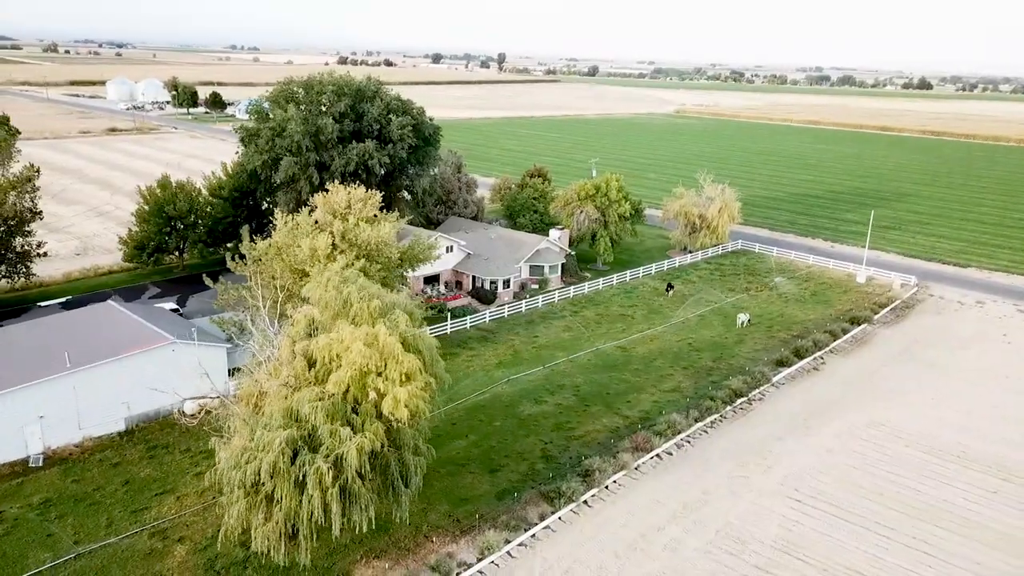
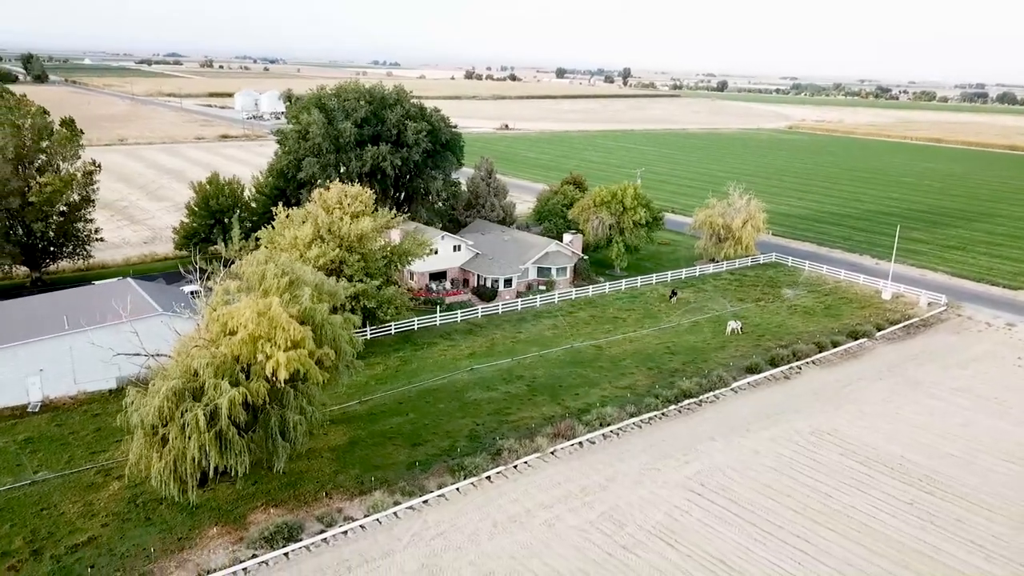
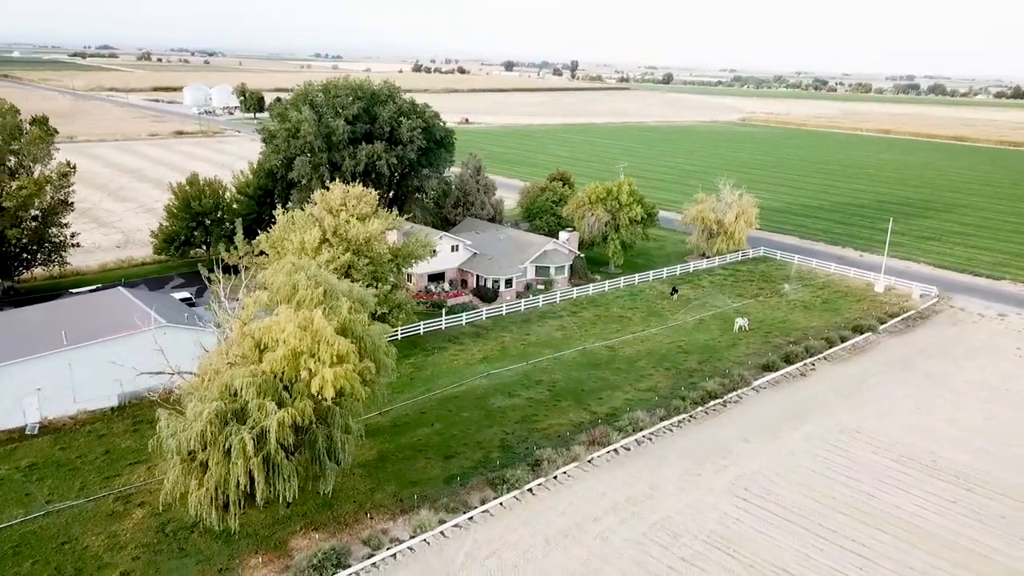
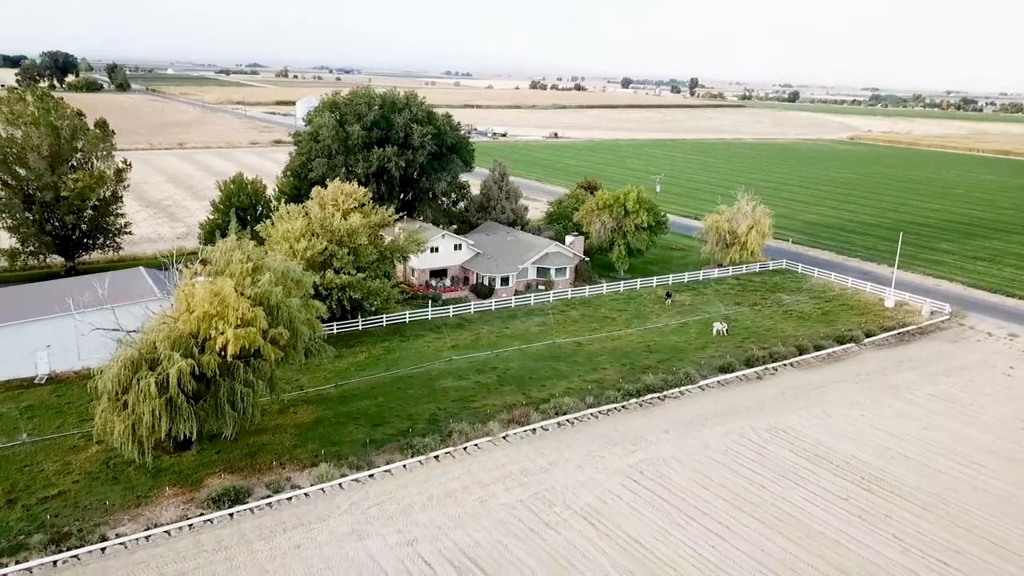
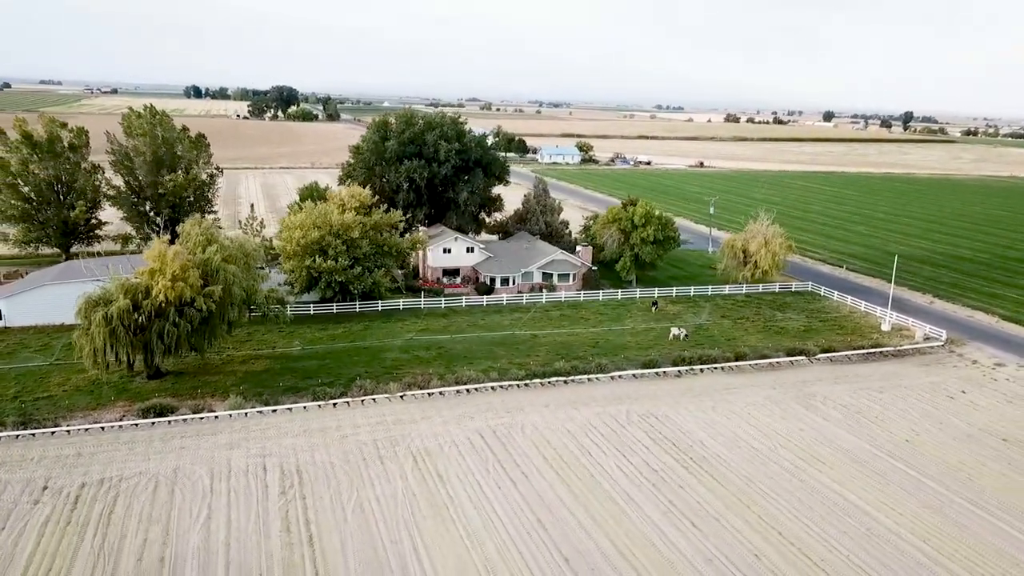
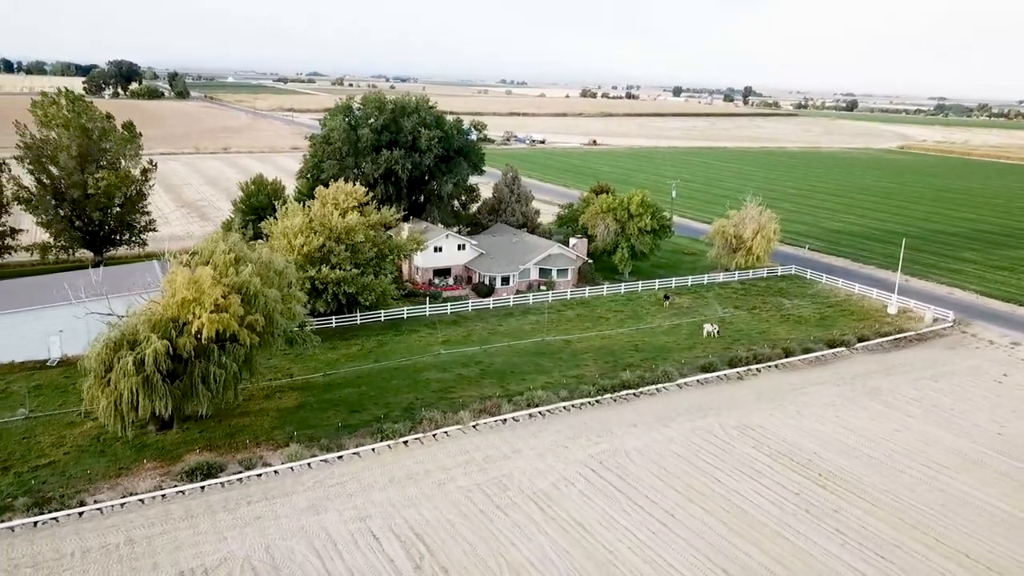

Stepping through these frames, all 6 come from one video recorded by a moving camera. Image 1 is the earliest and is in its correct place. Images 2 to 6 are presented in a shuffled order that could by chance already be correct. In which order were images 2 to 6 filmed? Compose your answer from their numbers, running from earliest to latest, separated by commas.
3, 2, 4, 6, 5
